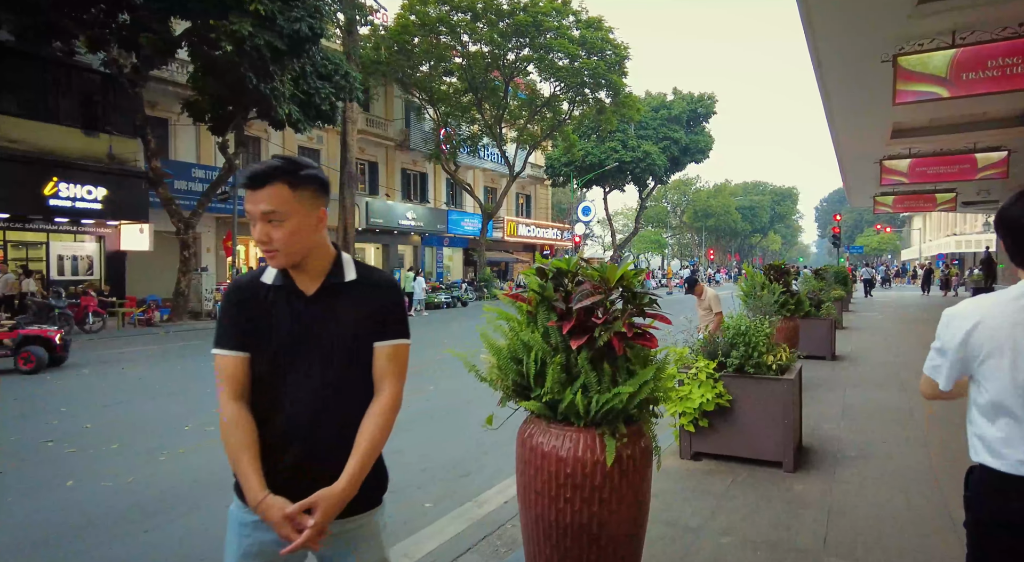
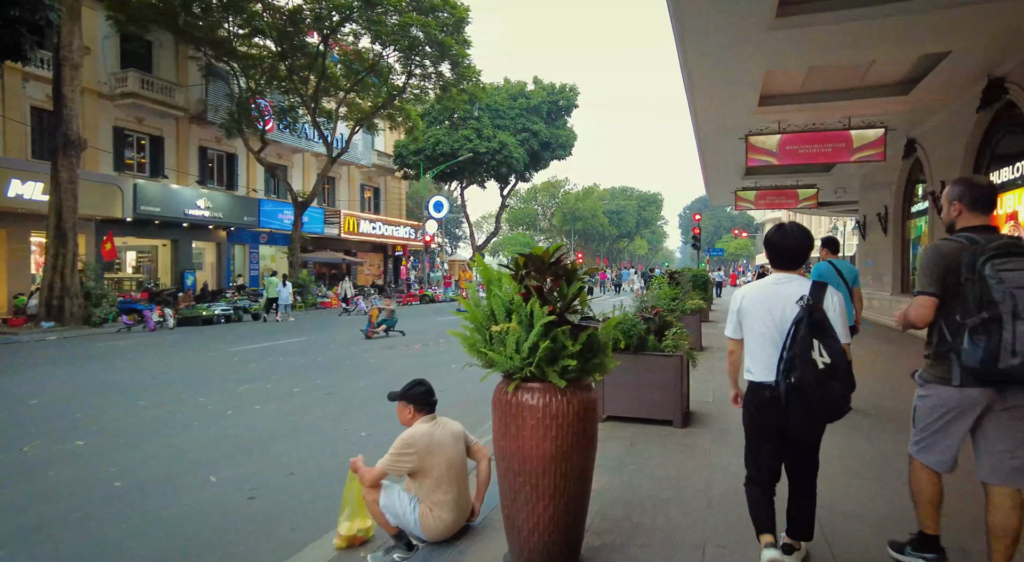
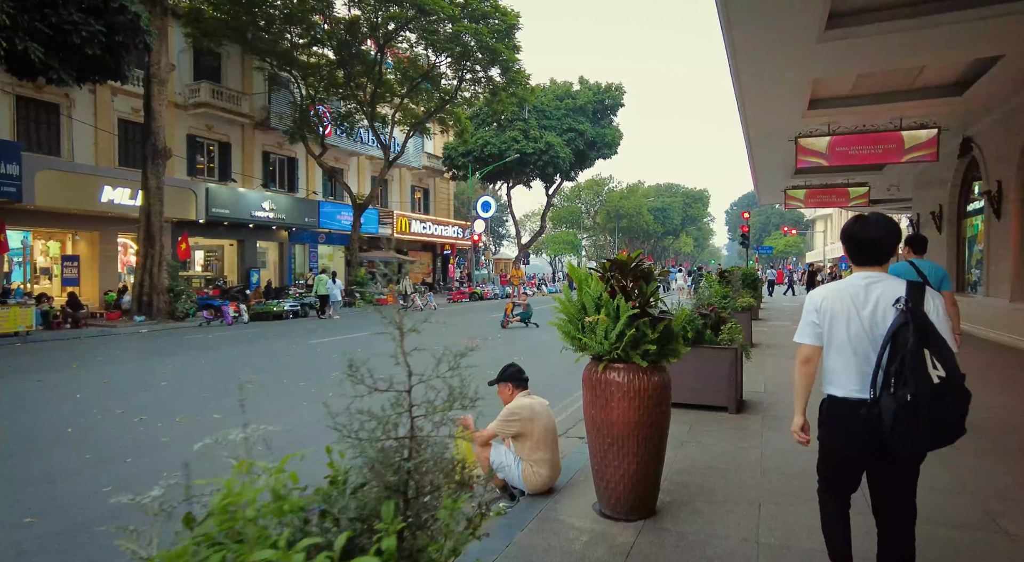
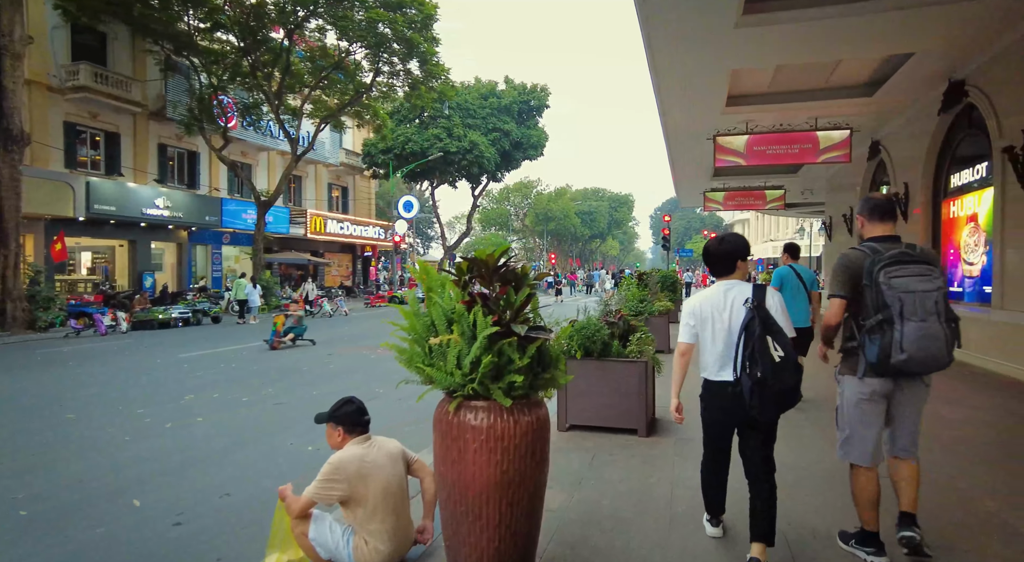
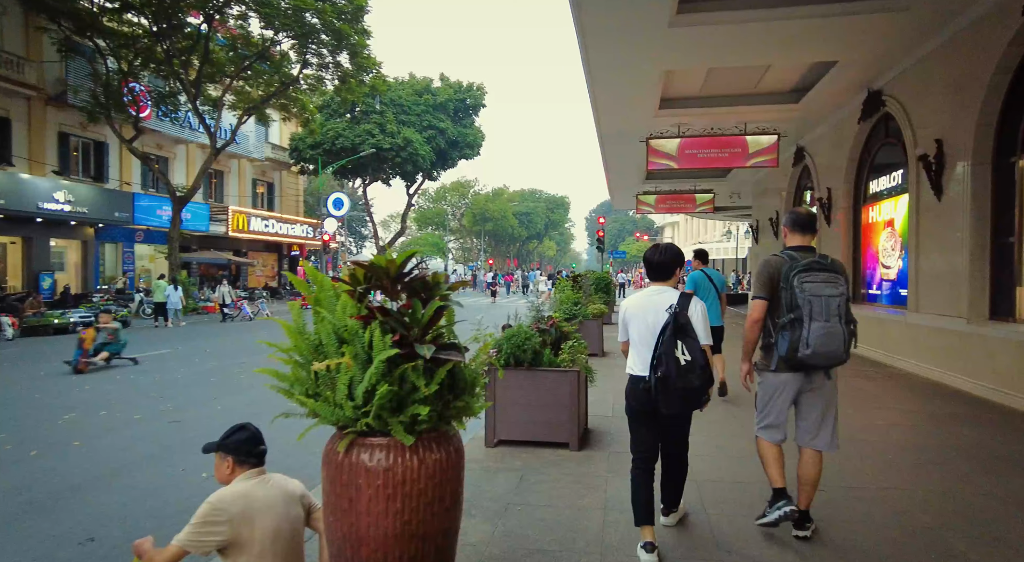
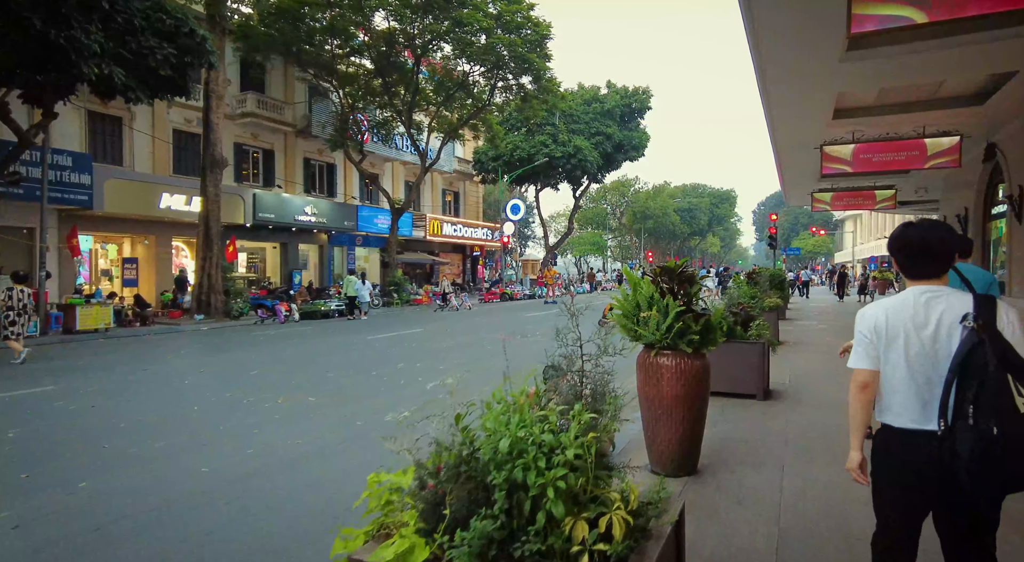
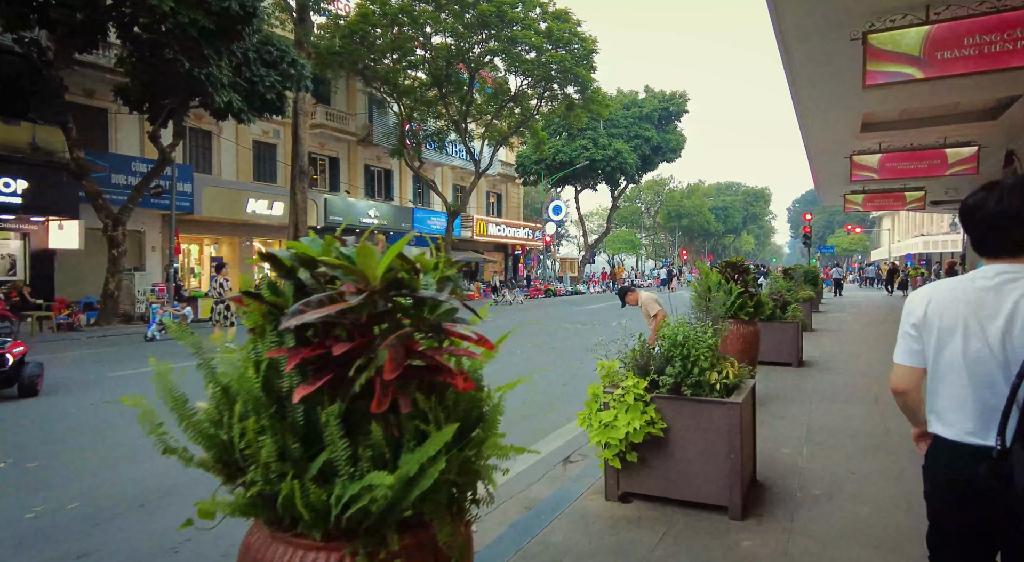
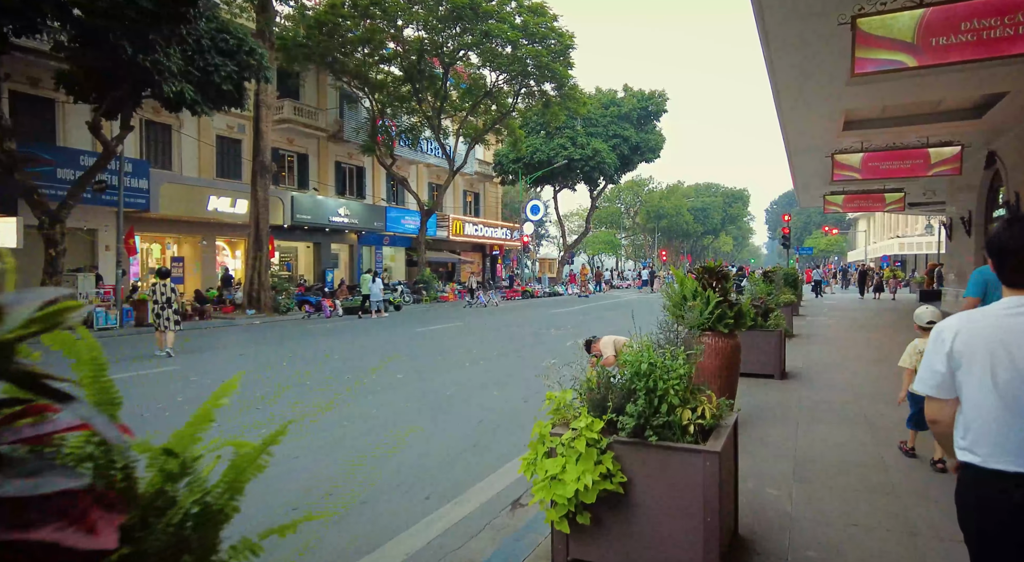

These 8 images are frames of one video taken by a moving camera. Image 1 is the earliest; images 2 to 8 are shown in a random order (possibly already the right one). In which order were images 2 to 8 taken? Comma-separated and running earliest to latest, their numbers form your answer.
7, 8, 6, 3, 2, 4, 5
